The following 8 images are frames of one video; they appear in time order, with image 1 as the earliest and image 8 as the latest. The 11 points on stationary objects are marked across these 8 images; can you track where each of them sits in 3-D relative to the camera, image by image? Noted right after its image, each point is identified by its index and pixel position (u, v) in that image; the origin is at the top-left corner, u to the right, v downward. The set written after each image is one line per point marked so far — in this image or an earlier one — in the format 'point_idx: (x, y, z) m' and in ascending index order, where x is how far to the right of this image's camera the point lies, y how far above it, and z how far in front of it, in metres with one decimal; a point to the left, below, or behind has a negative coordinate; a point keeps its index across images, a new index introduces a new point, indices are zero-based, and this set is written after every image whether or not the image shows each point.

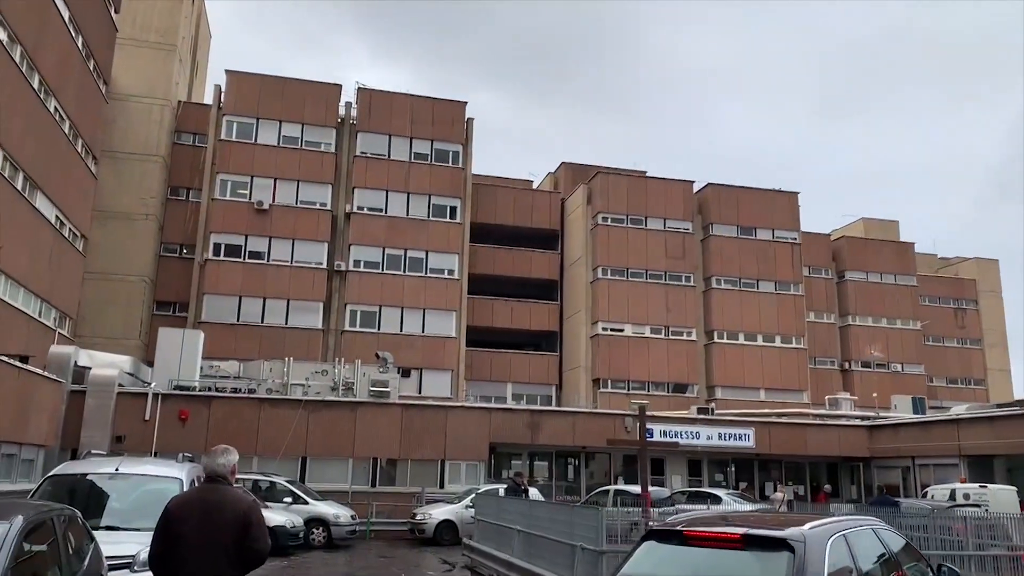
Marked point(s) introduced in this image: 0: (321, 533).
0: (-4.6, -5.9, +19.3) m
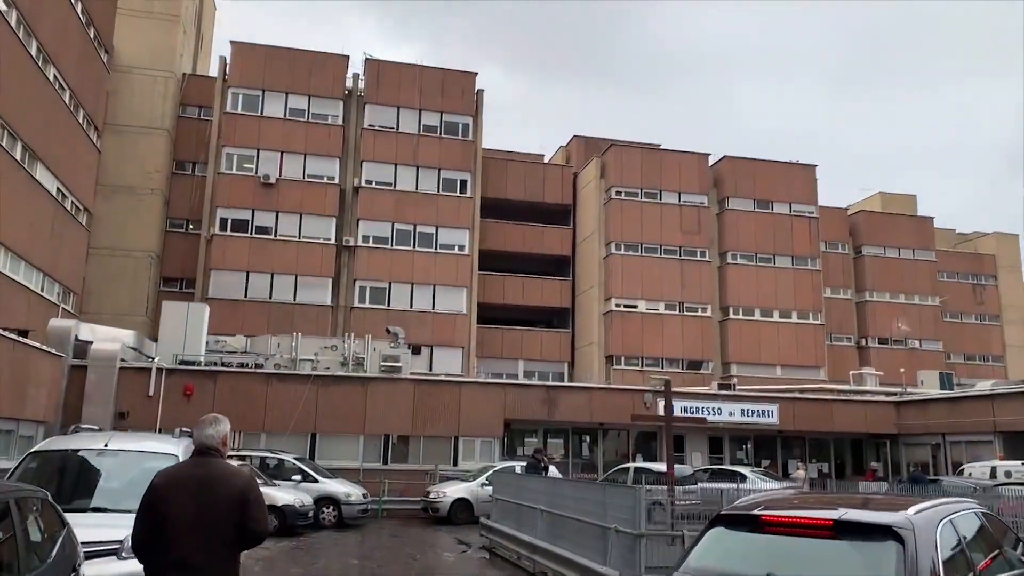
0: (-4.2, -5.2, +18.6) m
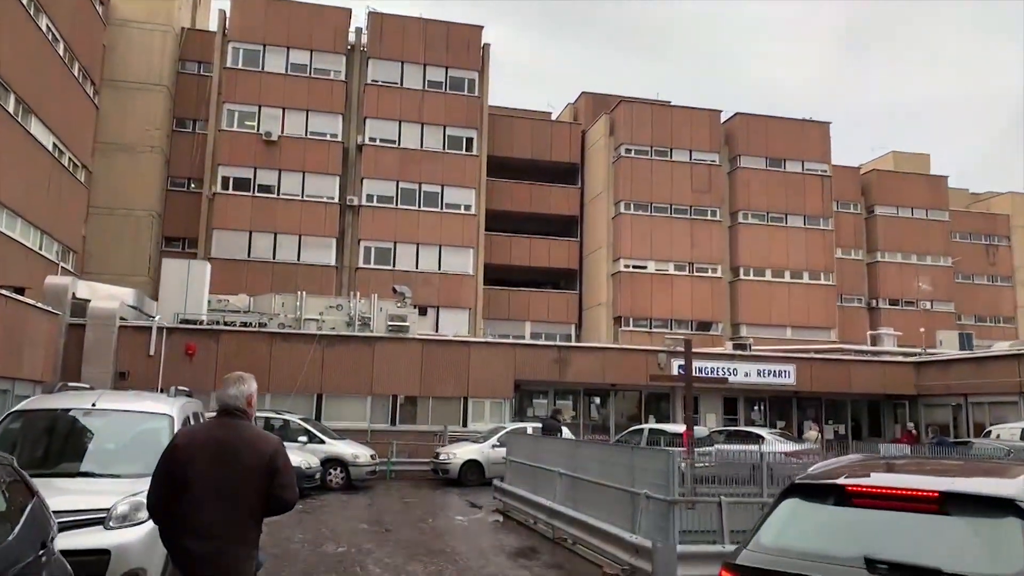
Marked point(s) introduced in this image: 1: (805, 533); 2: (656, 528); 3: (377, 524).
0: (-3.9, -4.2, +18.0) m
1: (+1.5, -1.2, +4.0) m
2: (+1.5, -2.5, +8.3) m
3: (-2.1, -3.7, +12.4) m
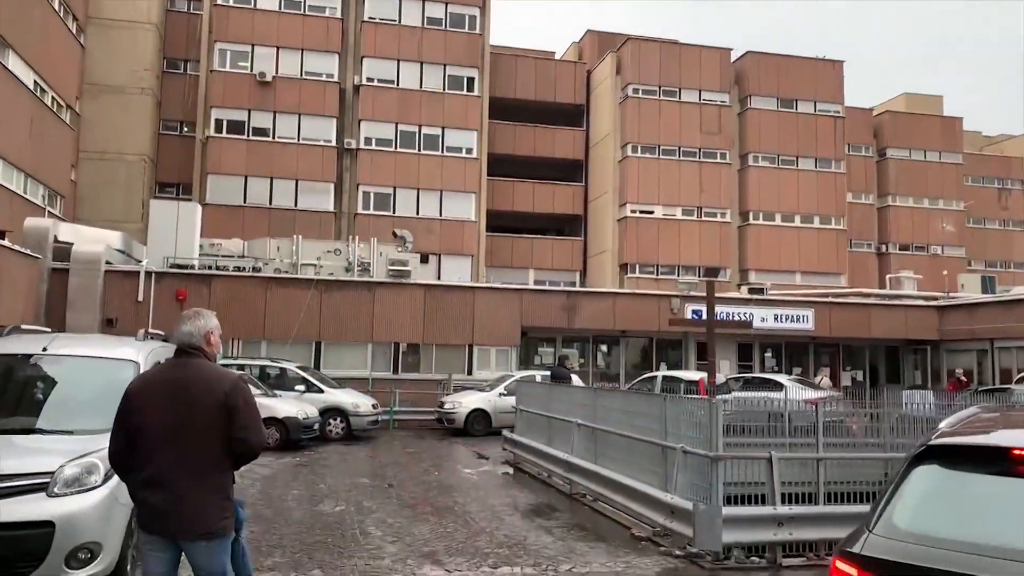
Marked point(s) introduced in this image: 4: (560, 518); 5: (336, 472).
0: (-3.7, -2.9, +17.1) m
1: (+1.6, -0.8, +3.0) m
2: (+1.7, -1.8, +7.3) m
3: (-1.9, -2.7, +11.5) m
4: (+0.5, -2.5, +8.8) m
5: (-2.7, -2.8, +12.3) m
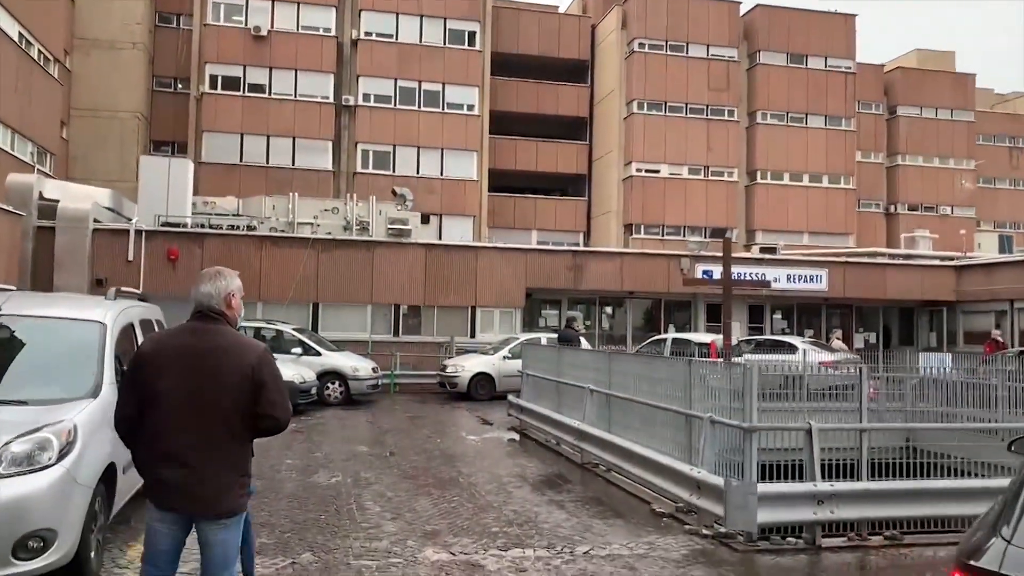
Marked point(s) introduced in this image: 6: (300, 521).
0: (-3.6, -2.1, +16.5) m
1: (+1.7, -0.7, +2.3) m
2: (+1.8, -1.4, +6.7) m
3: (-1.8, -2.2, +10.9) m
4: (+0.6, -2.1, +8.2) m
5: (-2.6, -2.2, +11.7) m
6: (-1.8, -2.0, +6.9) m
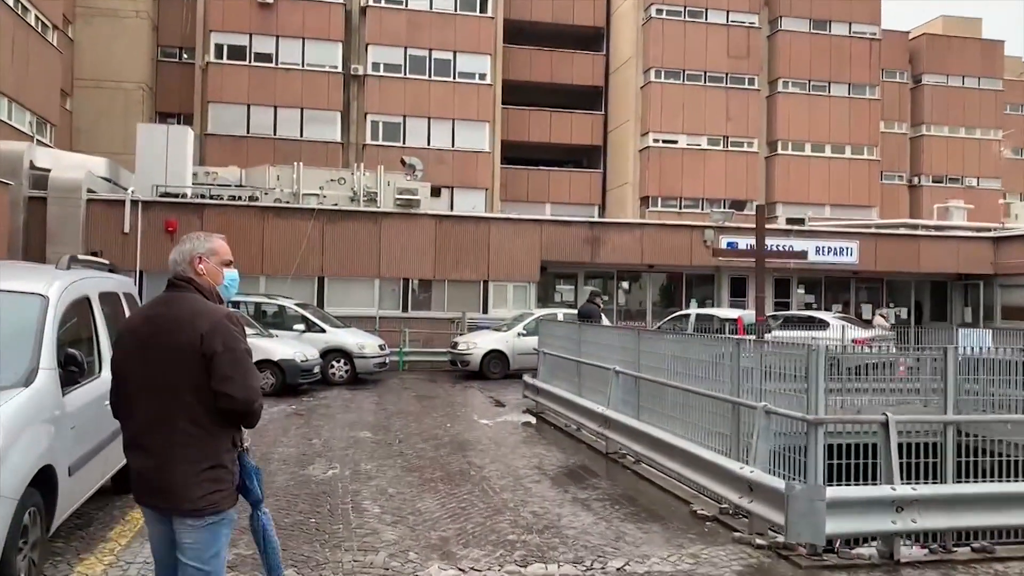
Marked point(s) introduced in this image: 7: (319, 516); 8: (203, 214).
0: (-3.3, -1.5, +15.6) m
1: (+1.8, -0.6, +1.3) m
2: (+1.9, -1.2, +5.7) m
3: (-1.6, -1.8, +10.0) m
4: (+0.8, -1.8, +7.2) m
5: (-2.4, -1.8, +10.8) m
6: (-1.7, -1.8, +5.9) m
7: (-1.5, -1.8, +6.2) m
8: (-7.4, +1.8, +19.4) m
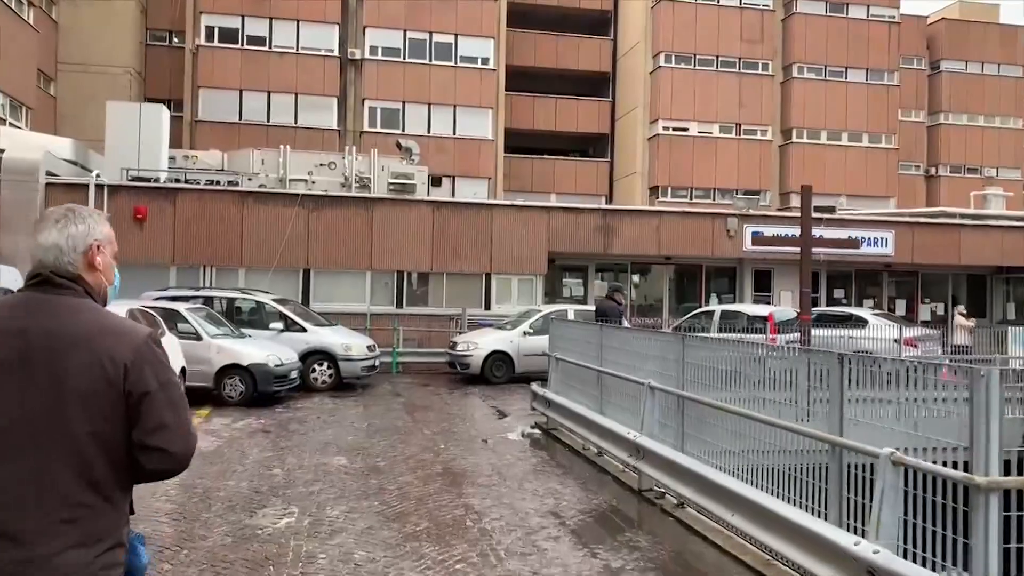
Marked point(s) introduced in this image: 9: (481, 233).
0: (-3.2, -1.4, +13.9) m
1: (+1.8, -0.6, -0.5) m
2: (+2.0, -1.2, +3.9) m
3: (-1.5, -1.7, +8.2) m
4: (+0.8, -1.7, +5.4) m
5: (-2.3, -1.8, +9.0) m
6: (-1.6, -1.7, +4.2) m
7: (-1.4, -1.7, +4.5) m
8: (-7.3, +1.9, +17.6) m
9: (-0.8, +1.3, +19.1) m
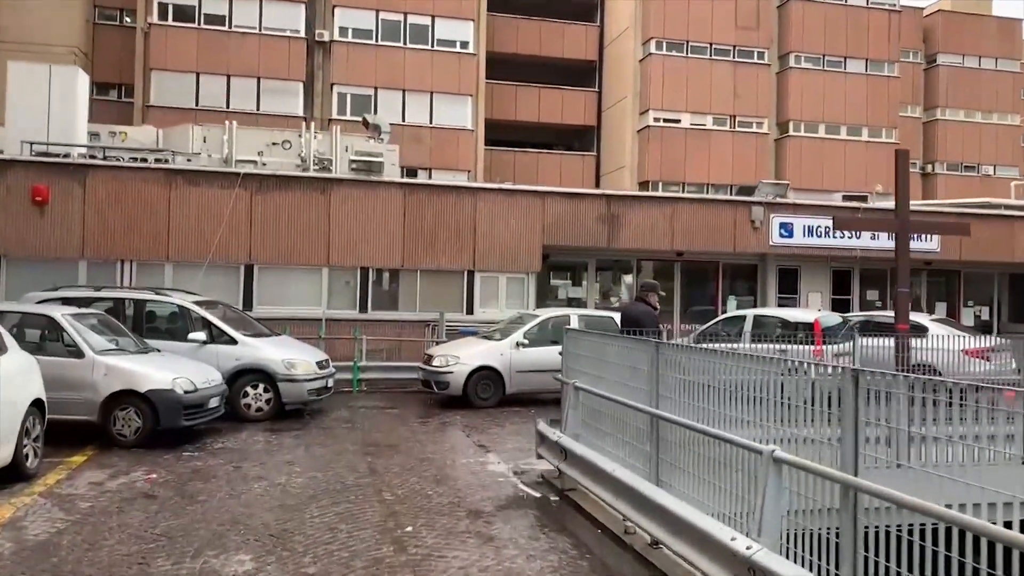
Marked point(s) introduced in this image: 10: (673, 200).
0: (-3.3, -1.4, +10.7) m
1: (+2.1, -0.5, -3.5) m
2: (+2.1, -1.1, +0.9) m
3: (-1.5, -1.7, +5.1) m
4: (+1.0, -1.7, +2.4) m
5: (-2.3, -1.7, +5.9) m
6: (-1.4, -1.7, +1.1) m
7: (-1.3, -1.7, +1.4) m
8: (-7.6, +1.9, +14.4) m
9: (-1.0, +1.3, +16.1) m
10: (+3.4, +1.9, +17.1) m
